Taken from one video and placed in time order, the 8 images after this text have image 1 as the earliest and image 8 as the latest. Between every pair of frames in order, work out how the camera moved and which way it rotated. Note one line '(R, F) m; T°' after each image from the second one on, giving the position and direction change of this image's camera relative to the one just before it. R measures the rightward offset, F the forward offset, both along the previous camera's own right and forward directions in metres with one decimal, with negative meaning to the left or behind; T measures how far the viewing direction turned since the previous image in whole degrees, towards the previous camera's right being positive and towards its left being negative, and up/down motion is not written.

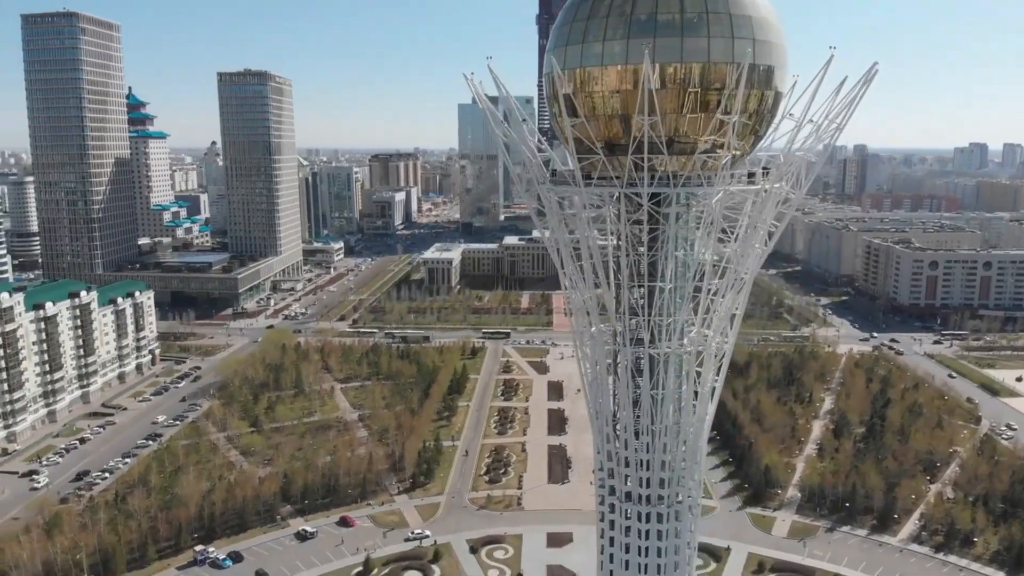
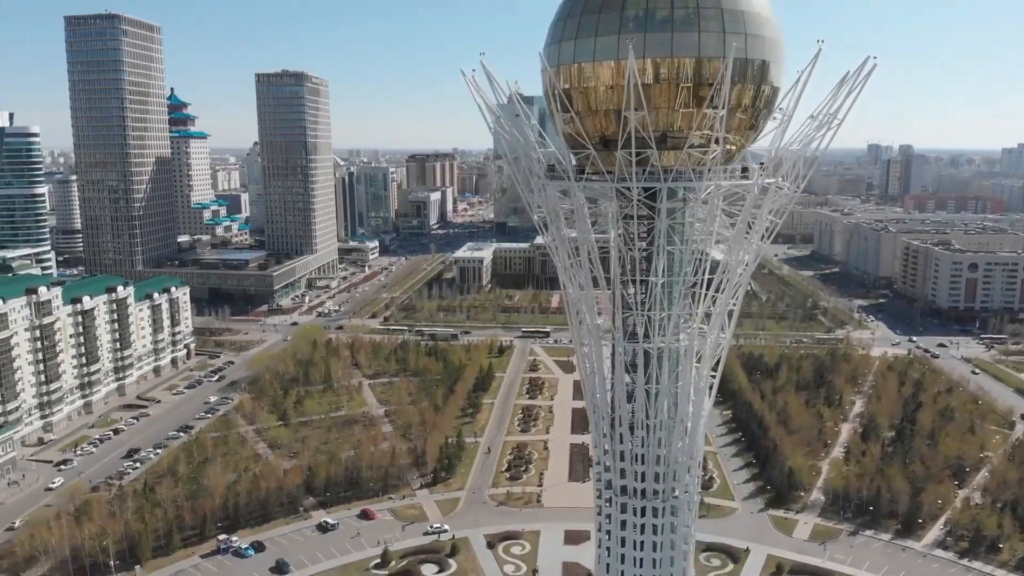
(+1.1, -0.2) m; -3°
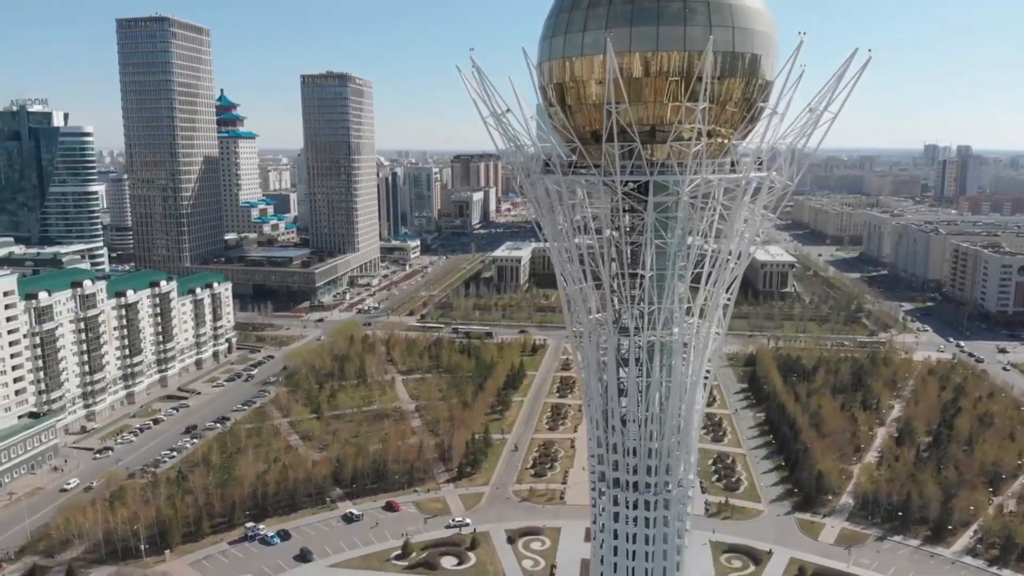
(+1.4, -0.2) m; -4°
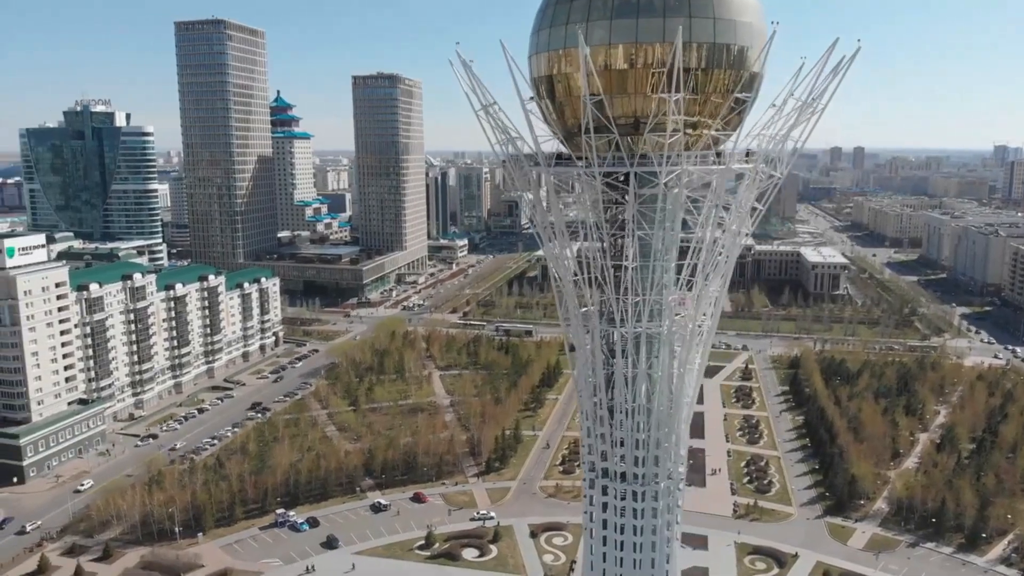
(+1.7, -0.2) m; -4°
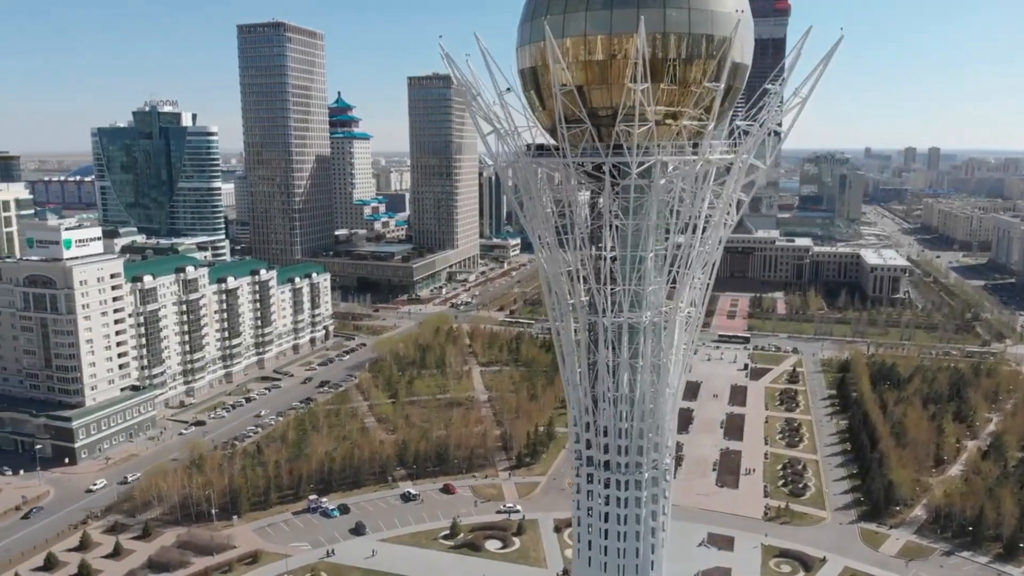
(+2.0, -0.3) m; -5°
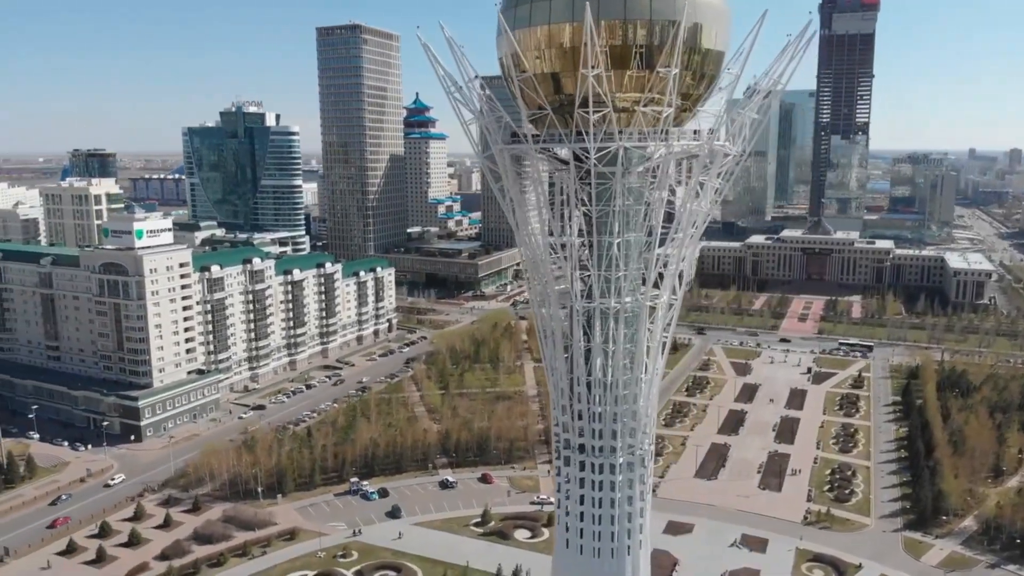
(+2.8, -0.3) m; -7°
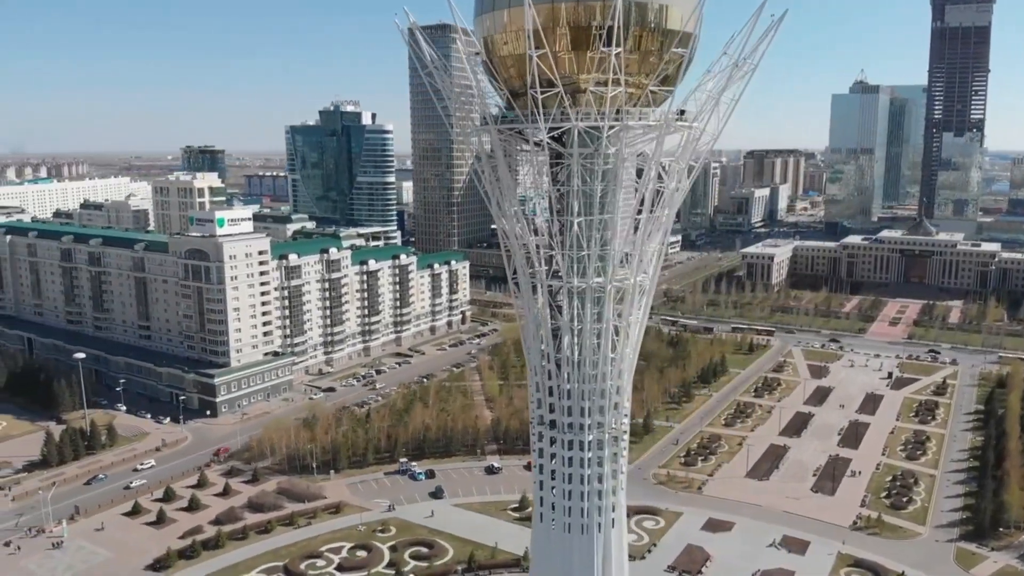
(+3.4, -0.3) m; -8°
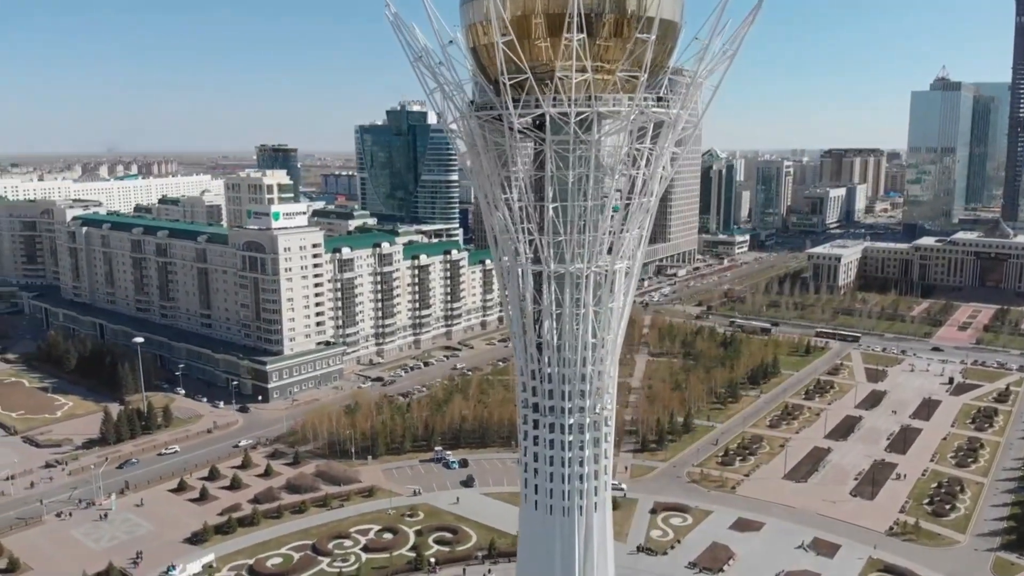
(+2.4, -0.3) m; -6°
